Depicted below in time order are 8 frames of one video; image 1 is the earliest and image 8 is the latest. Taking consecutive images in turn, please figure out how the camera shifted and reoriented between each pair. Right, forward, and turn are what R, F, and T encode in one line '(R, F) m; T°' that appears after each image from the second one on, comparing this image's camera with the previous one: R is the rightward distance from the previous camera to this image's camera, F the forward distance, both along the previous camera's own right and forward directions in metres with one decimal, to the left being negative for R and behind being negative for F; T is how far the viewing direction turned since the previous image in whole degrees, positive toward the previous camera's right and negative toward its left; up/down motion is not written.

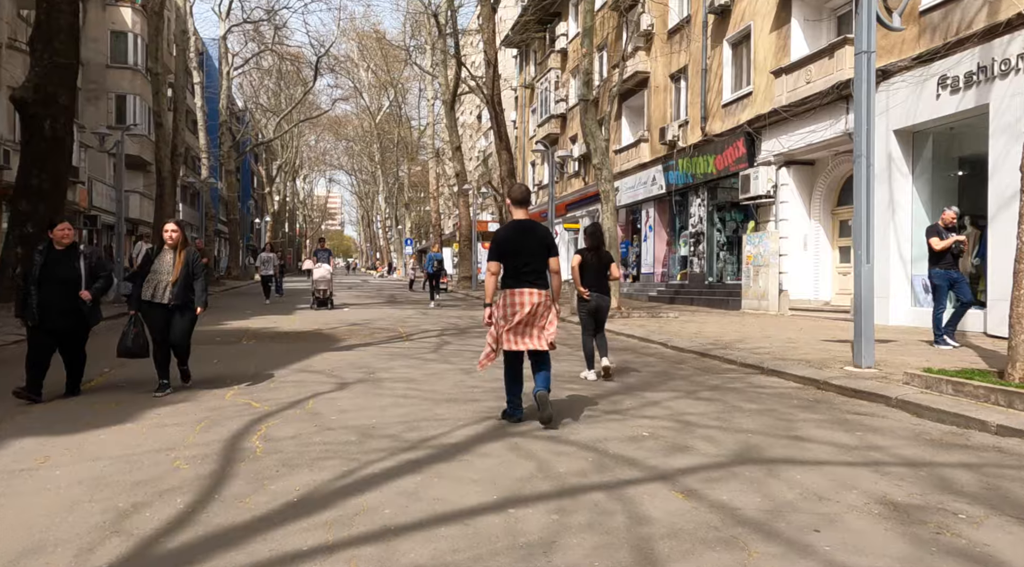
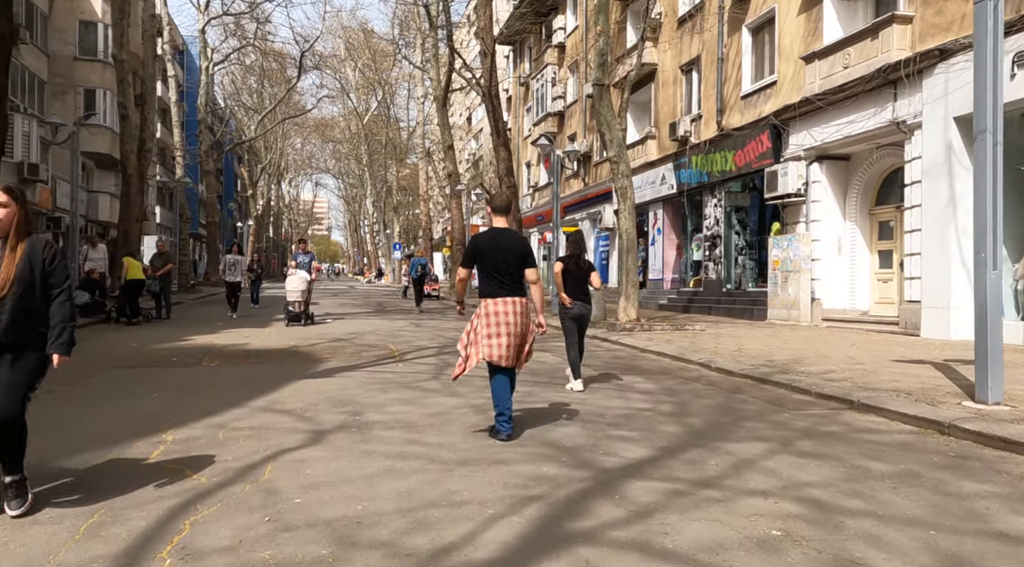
(-0.3, +1.8) m; +1°
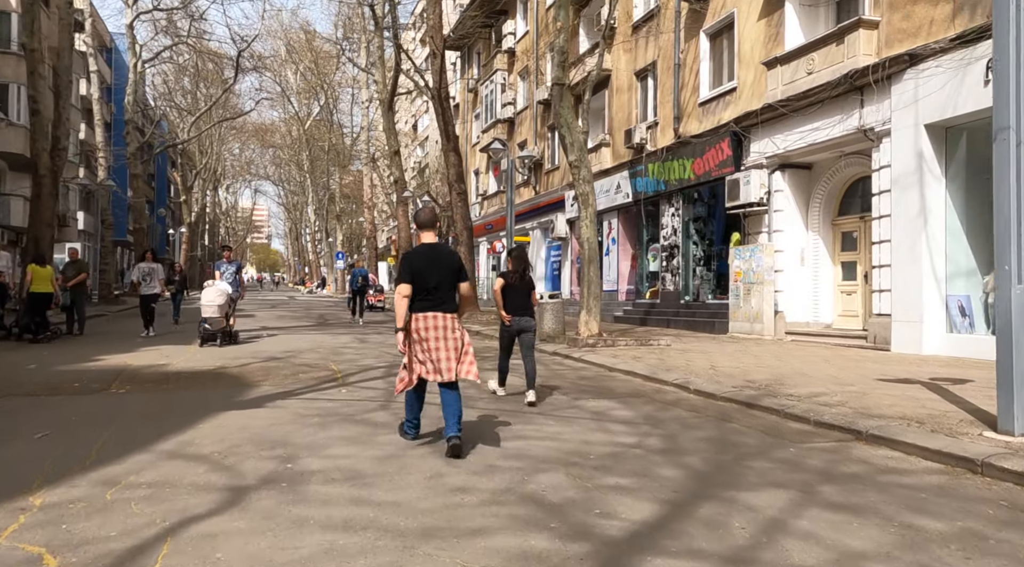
(-0.1, +1.0) m; +4°
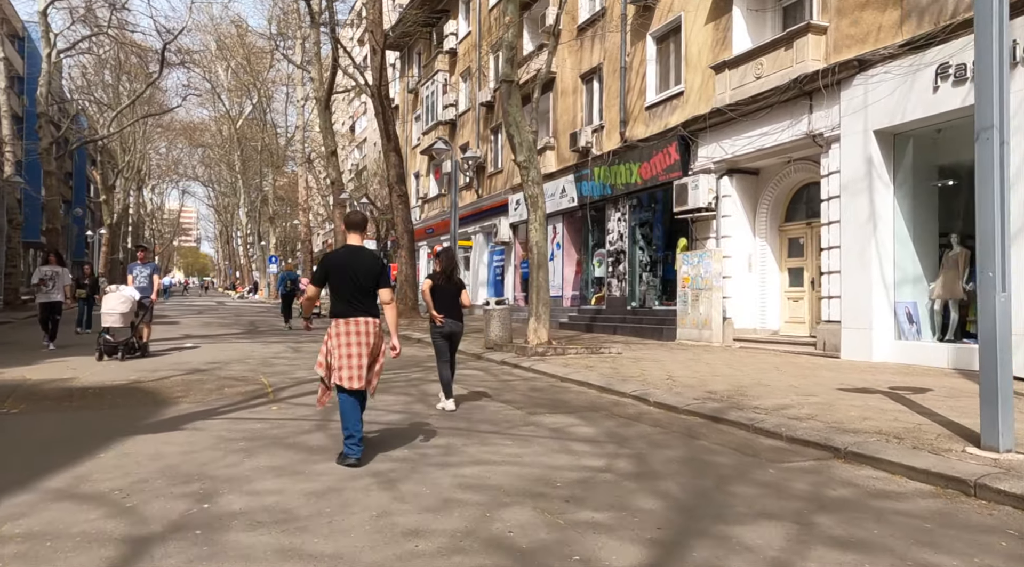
(-0.1, +0.6) m; +4°
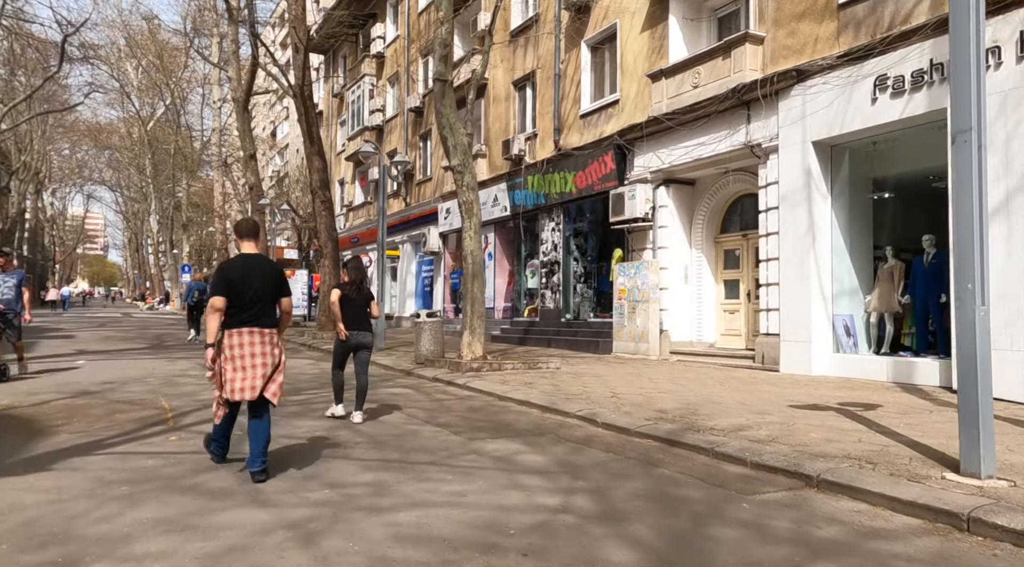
(-0.1, +0.7) m; +5°
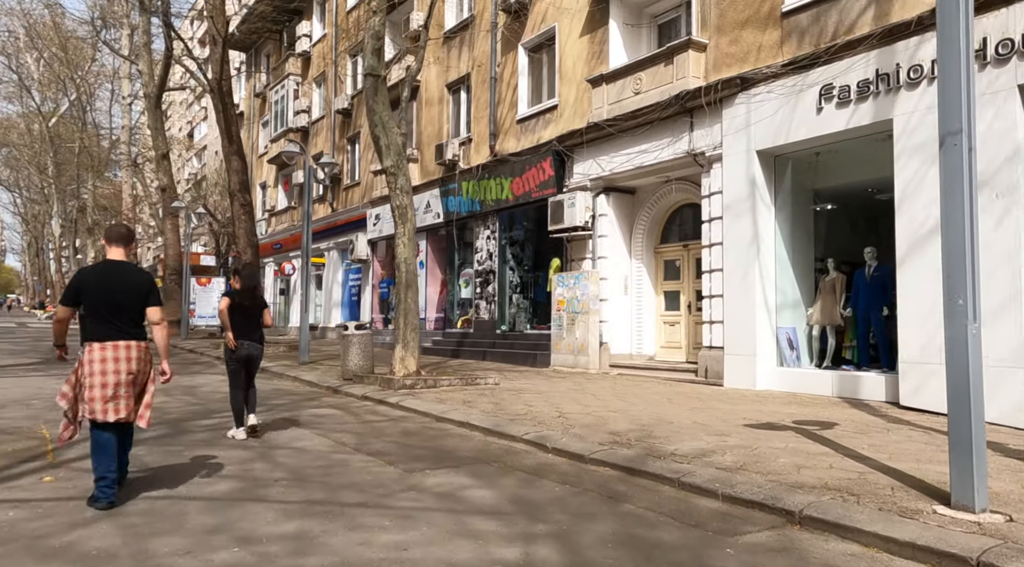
(-0.1, +0.7) m; +5°
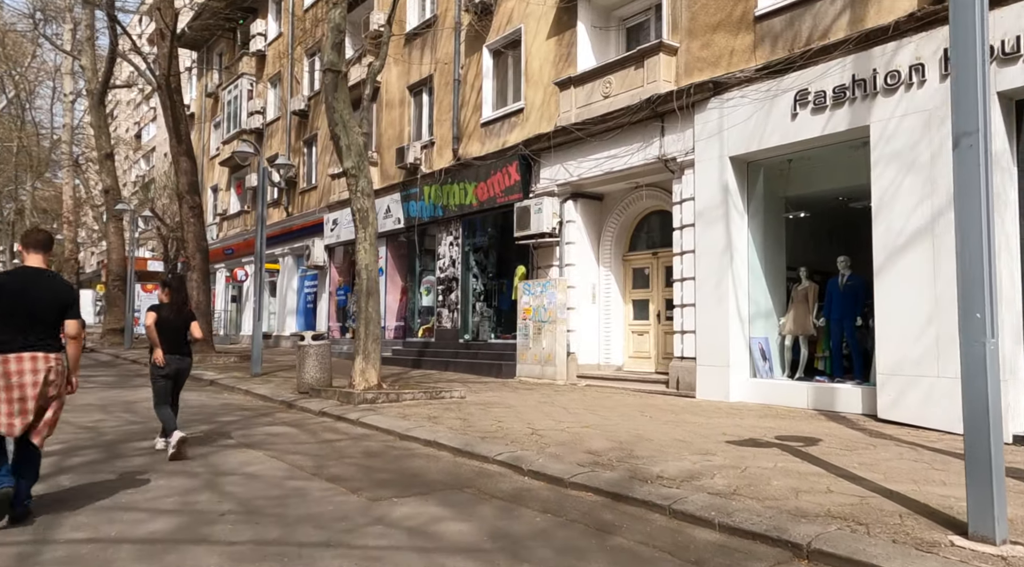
(-0.1, +0.5) m; +3°
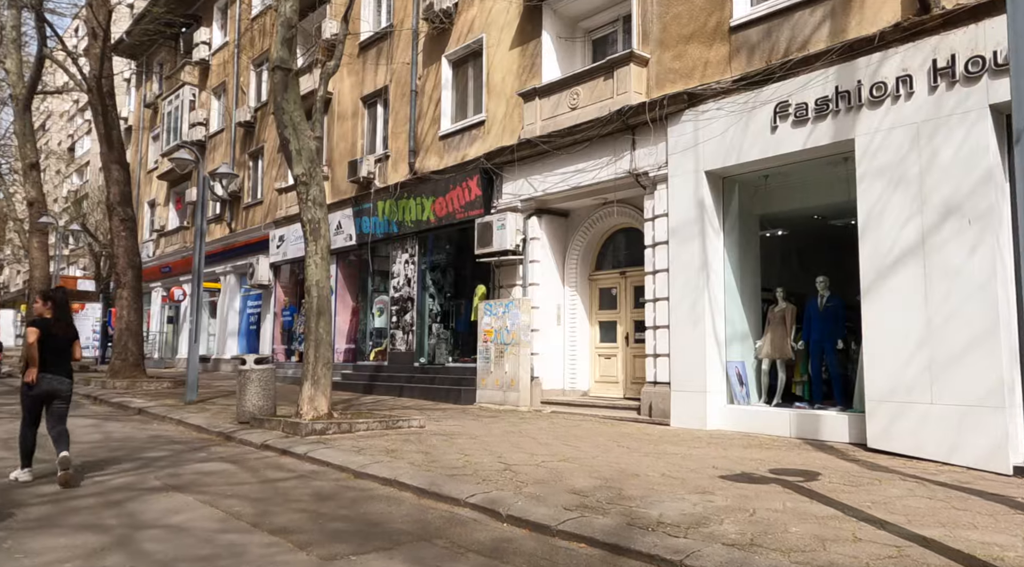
(-0.2, +0.8) m; +4°
